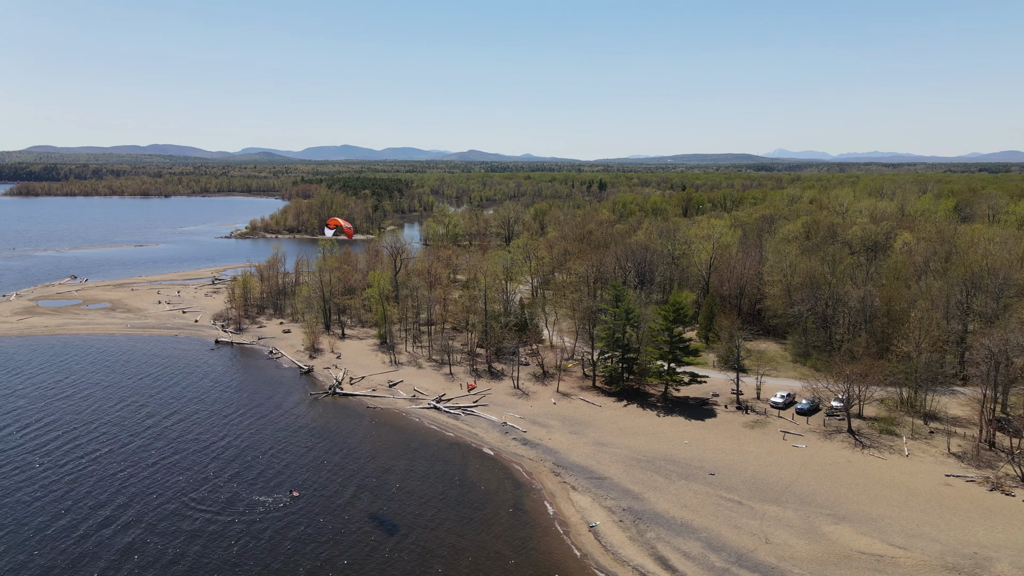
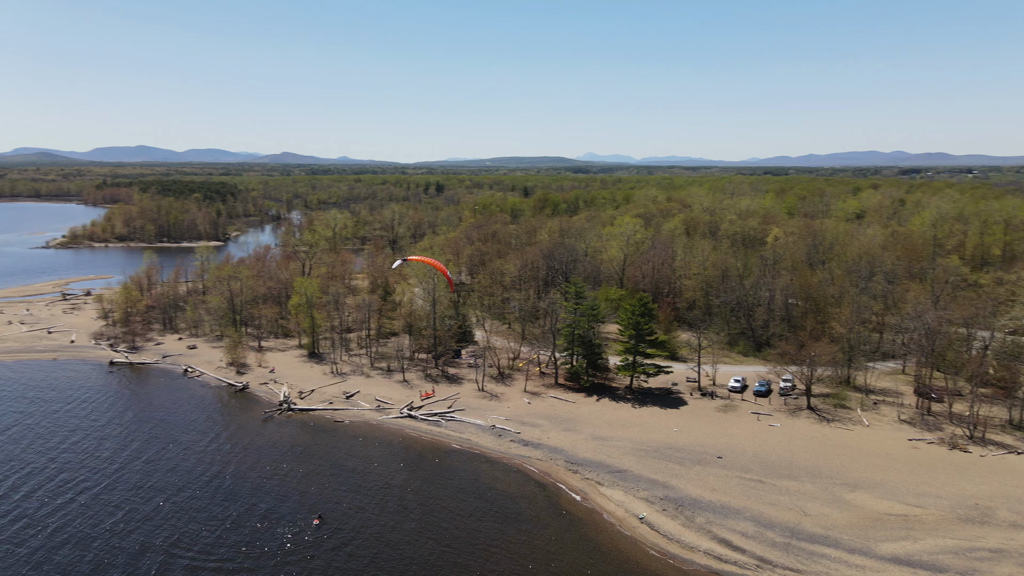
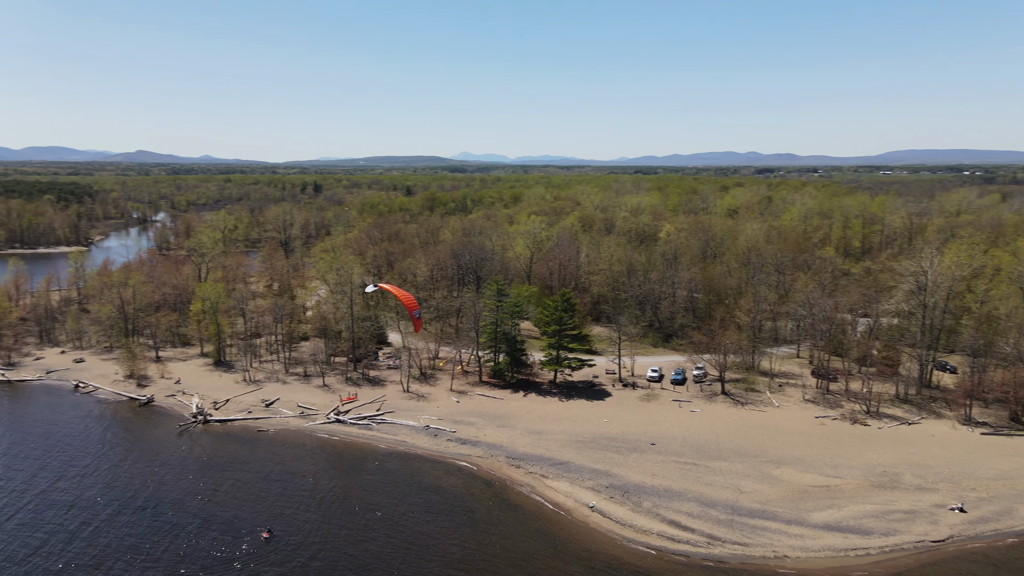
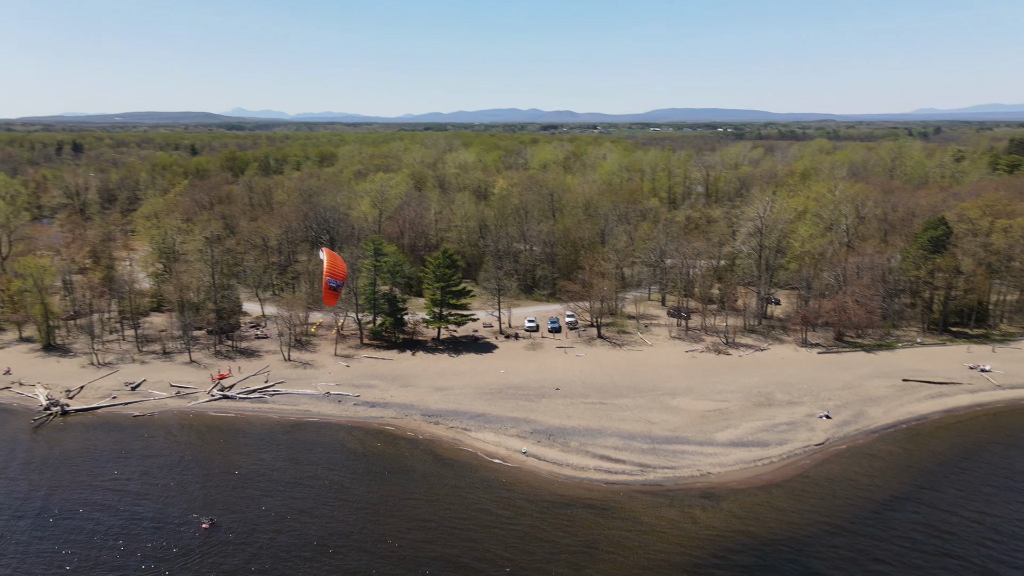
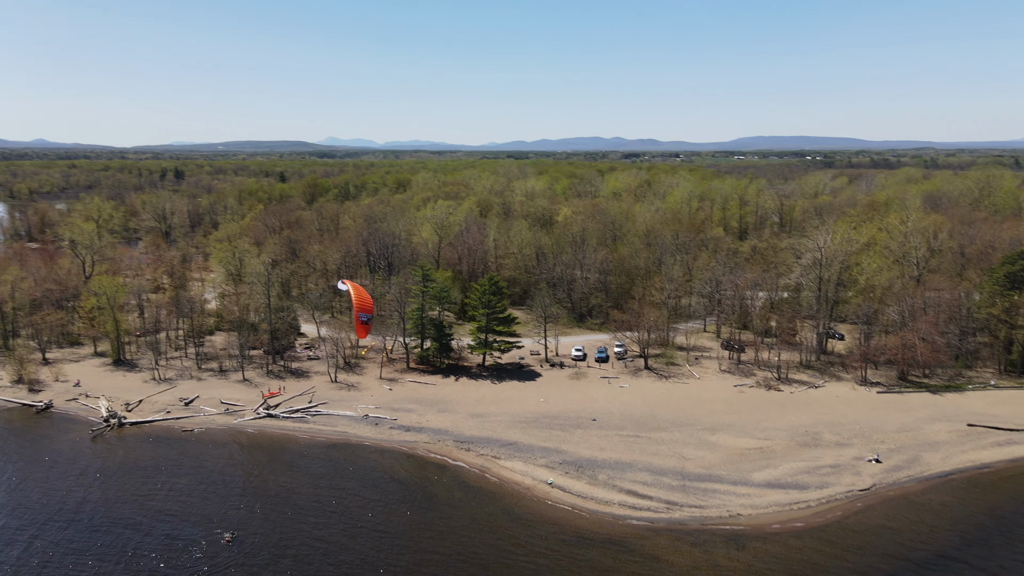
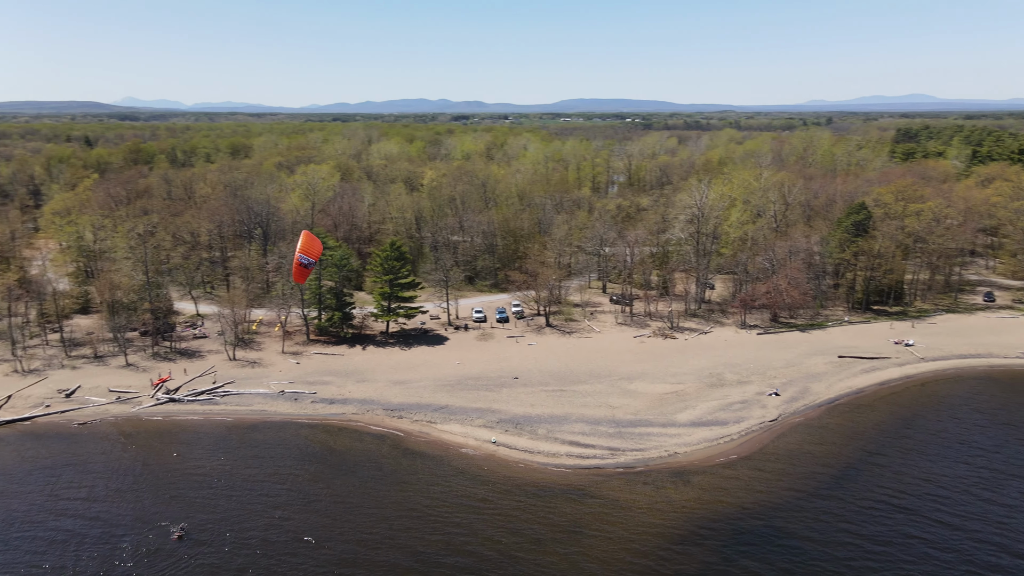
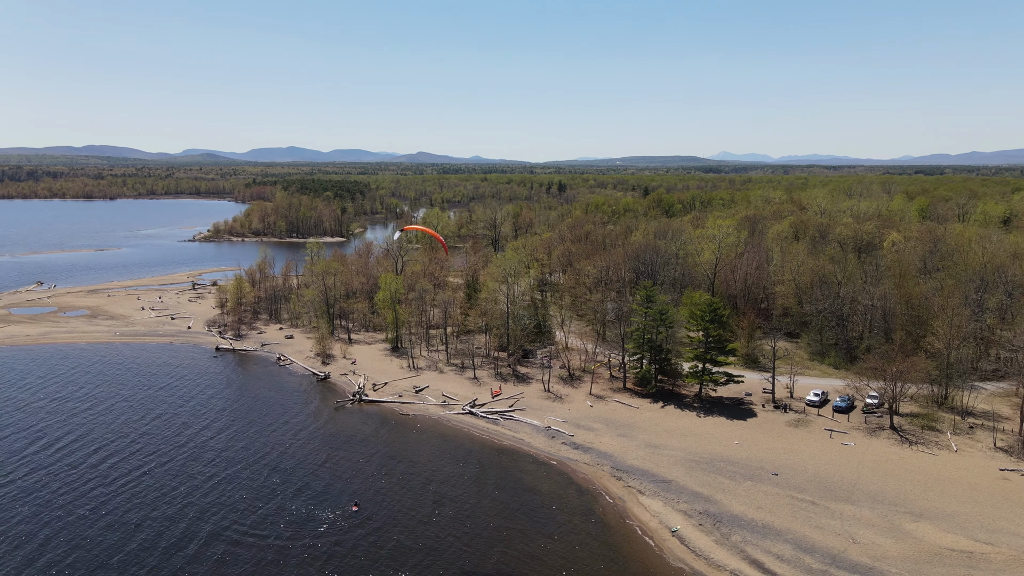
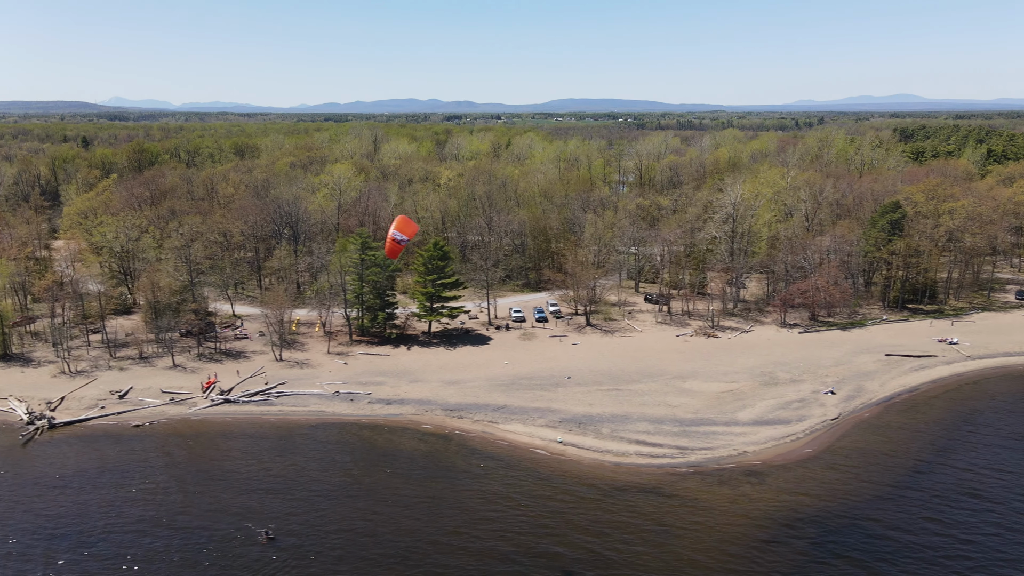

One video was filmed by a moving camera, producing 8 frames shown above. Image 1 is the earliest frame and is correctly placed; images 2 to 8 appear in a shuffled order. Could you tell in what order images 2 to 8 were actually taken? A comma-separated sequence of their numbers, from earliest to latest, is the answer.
7, 2, 3, 5, 4, 6, 8
